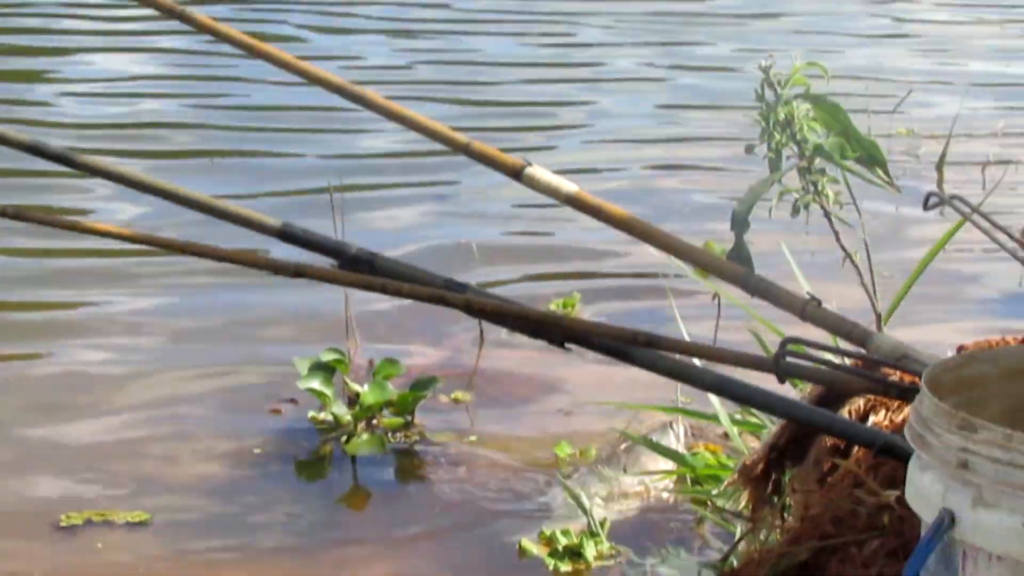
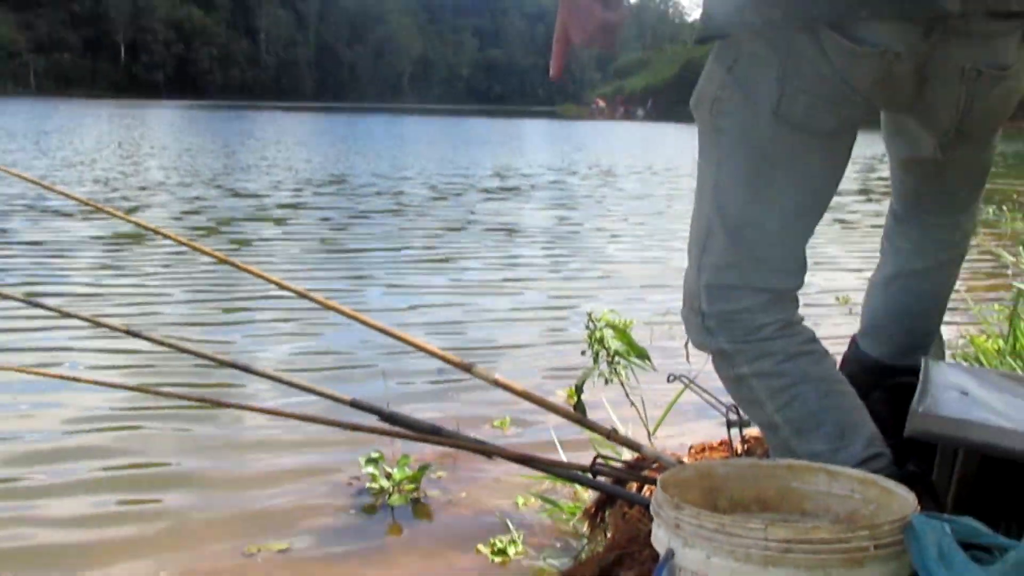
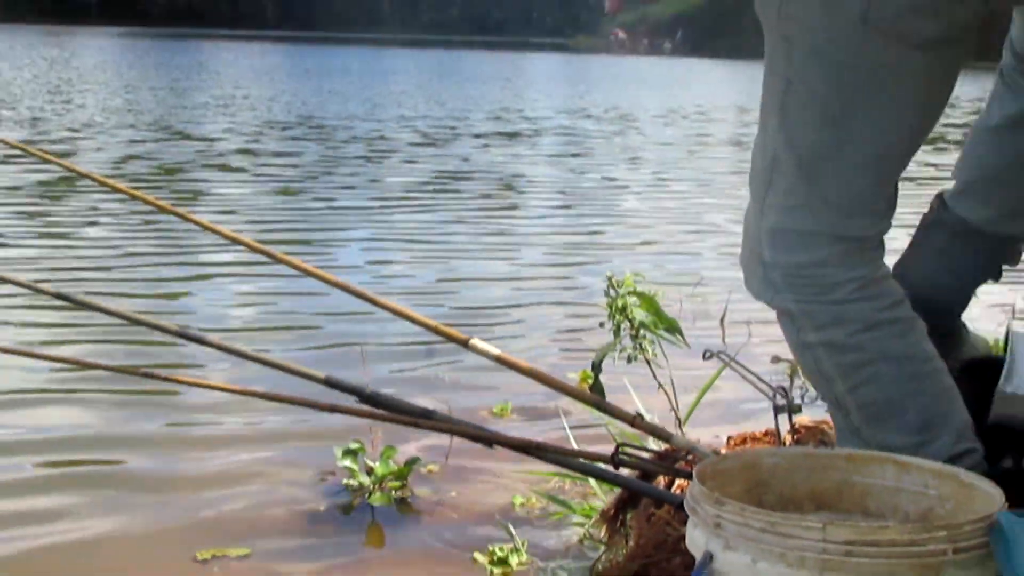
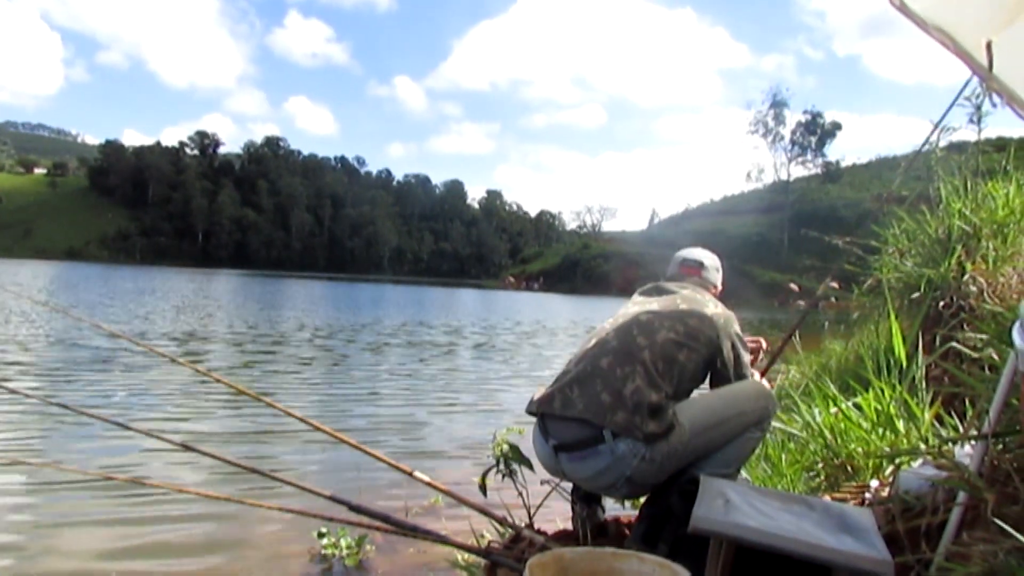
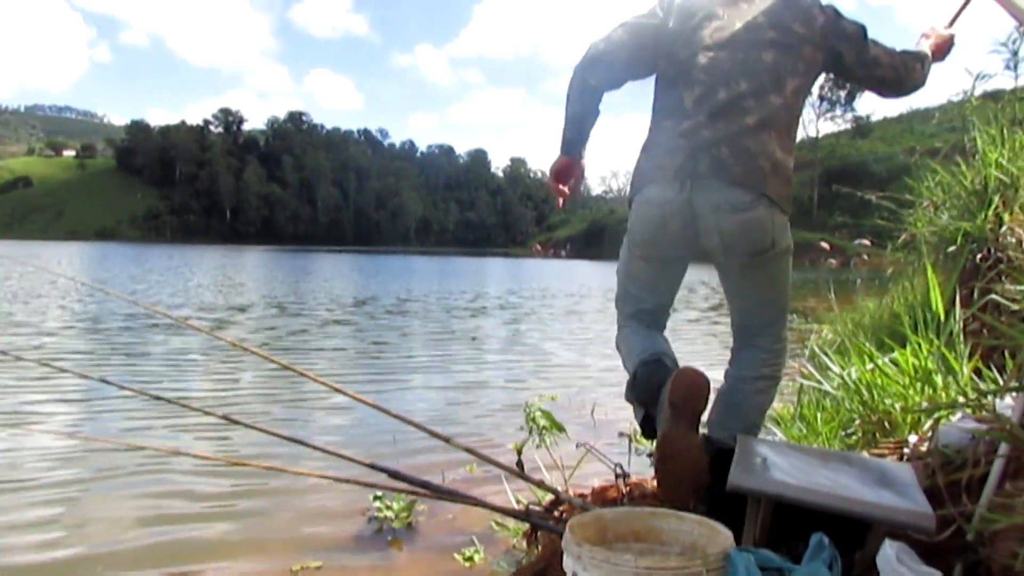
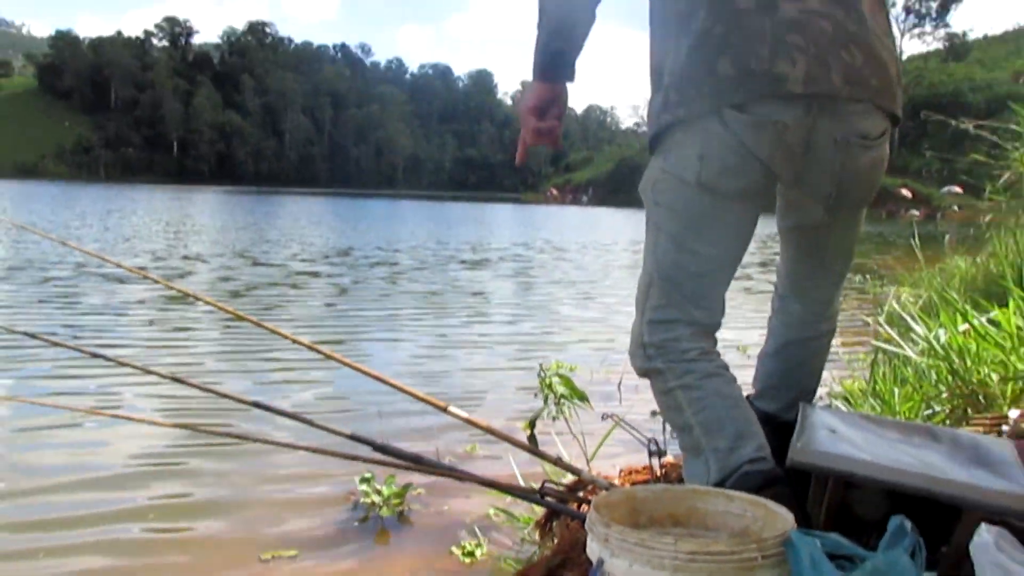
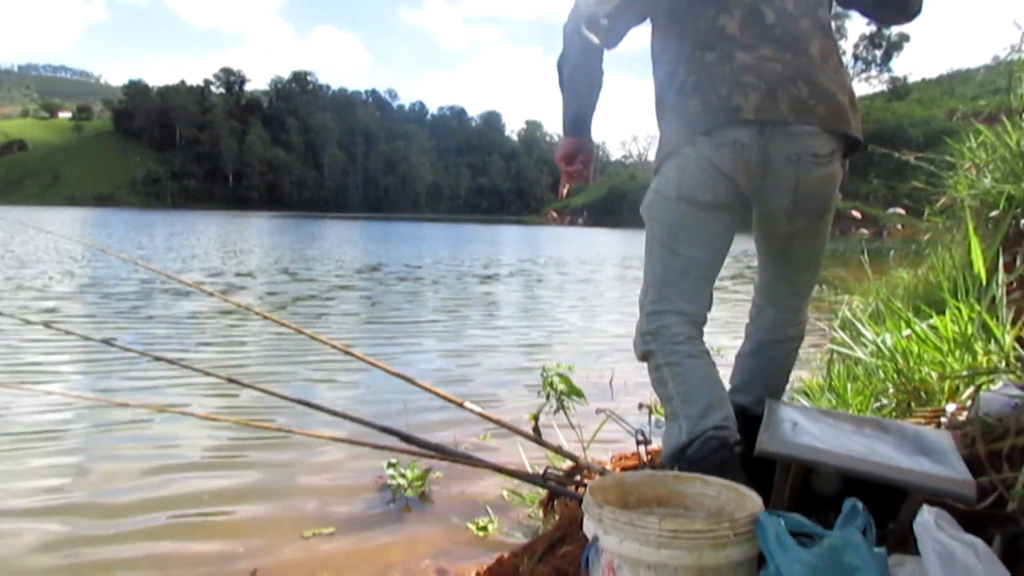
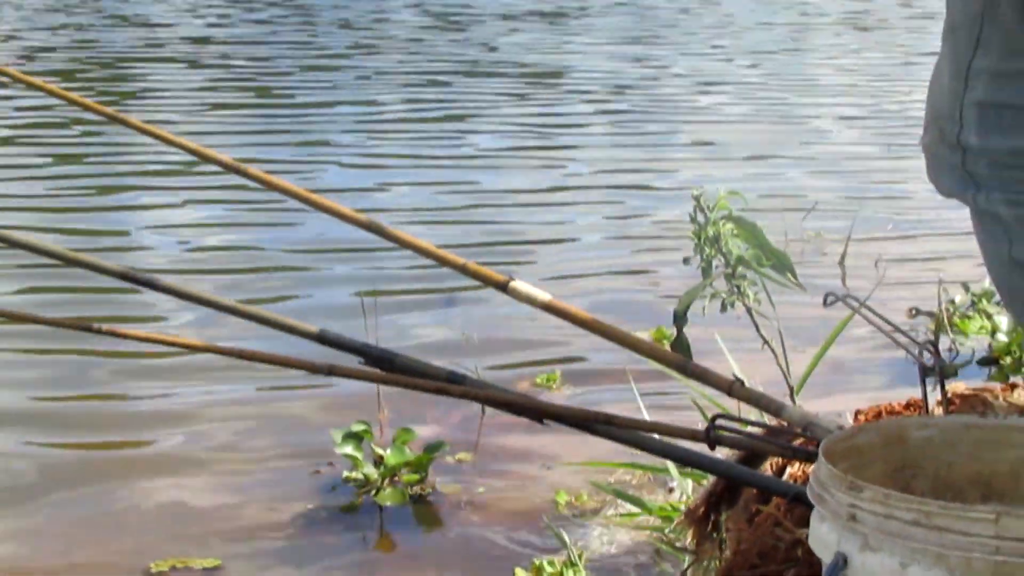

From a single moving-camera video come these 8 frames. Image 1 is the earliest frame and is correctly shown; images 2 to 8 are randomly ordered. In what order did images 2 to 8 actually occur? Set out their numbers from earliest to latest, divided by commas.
8, 3, 2, 6, 7, 5, 4
